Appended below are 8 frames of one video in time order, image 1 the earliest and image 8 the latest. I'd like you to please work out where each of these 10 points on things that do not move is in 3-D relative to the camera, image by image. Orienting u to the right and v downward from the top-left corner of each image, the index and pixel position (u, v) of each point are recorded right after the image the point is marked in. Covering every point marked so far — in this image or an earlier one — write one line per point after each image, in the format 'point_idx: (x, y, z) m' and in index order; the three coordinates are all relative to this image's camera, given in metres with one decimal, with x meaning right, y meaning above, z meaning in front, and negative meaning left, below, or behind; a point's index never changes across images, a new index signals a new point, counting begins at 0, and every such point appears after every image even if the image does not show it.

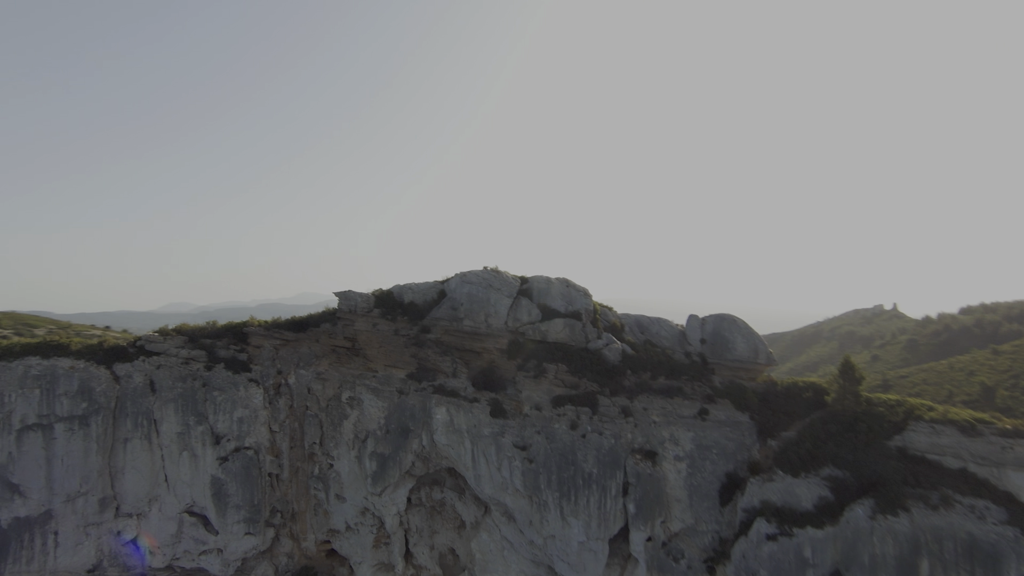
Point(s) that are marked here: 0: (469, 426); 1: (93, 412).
0: (-1.4, -4.6, +19.0) m
1: (-12.9, -3.8, +17.6) m
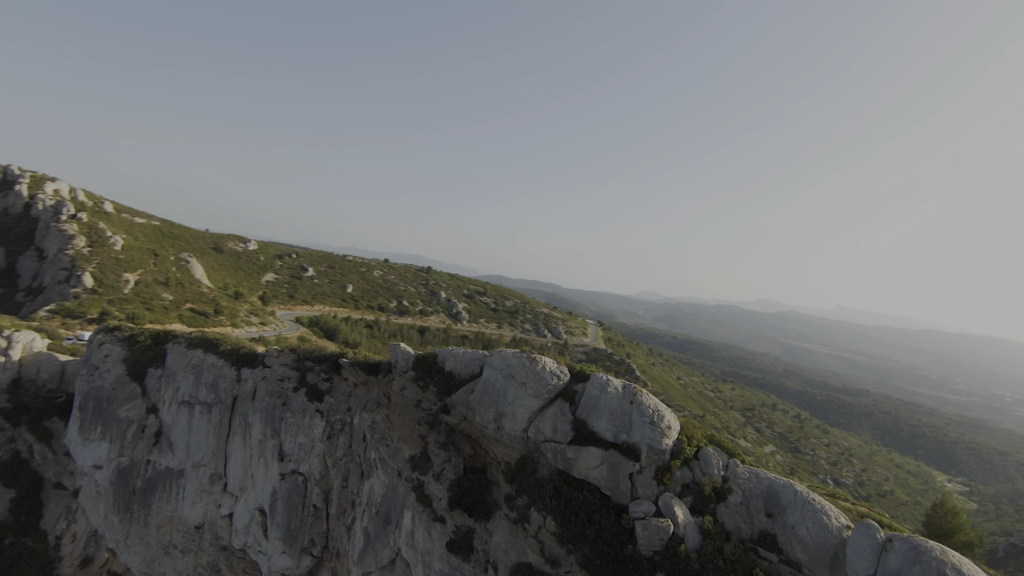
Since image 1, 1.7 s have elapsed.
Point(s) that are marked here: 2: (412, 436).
0: (-2.3, -6.8, +14.9) m
1: (-11.3, -4.4, +21.8) m
2: (-3.0, -4.5, +17.3) m
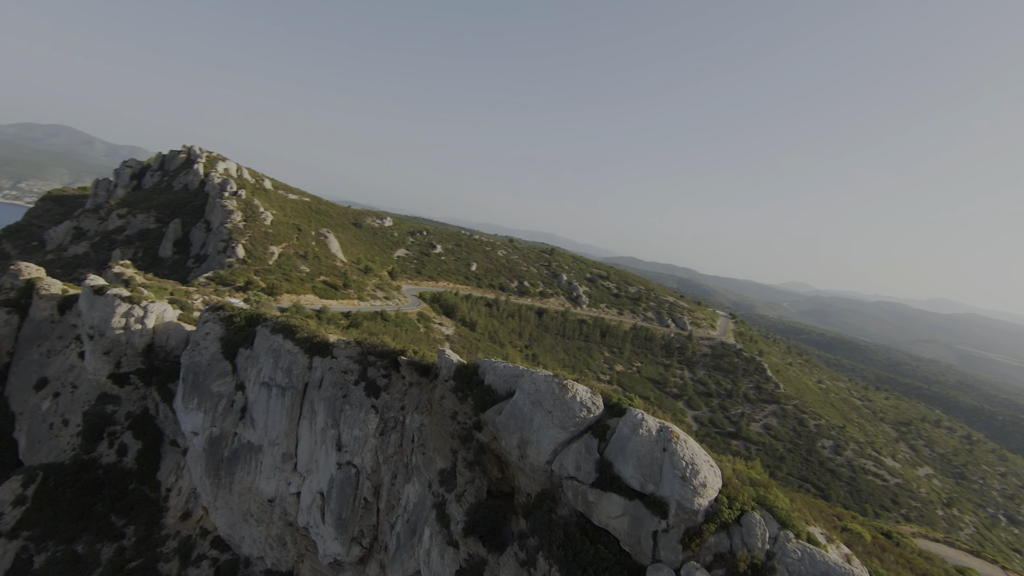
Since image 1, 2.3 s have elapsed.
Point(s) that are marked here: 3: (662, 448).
0: (-1.9, -7.1, +14.4) m
1: (-9.0, -4.0, +23.1) m
2: (-2.0, -4.7, +16.8) m
3: (+3.3, -3.5, +12.7) m
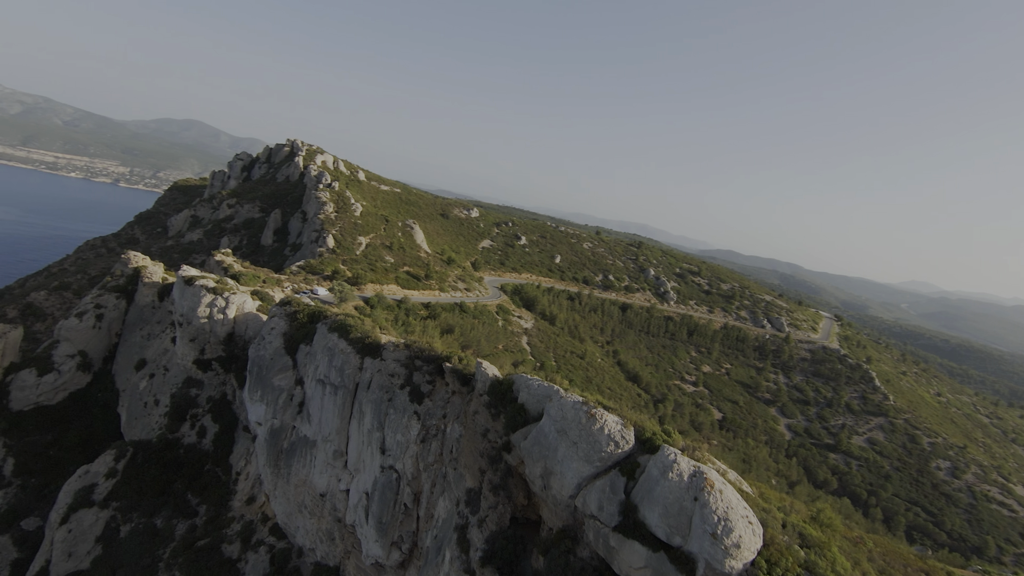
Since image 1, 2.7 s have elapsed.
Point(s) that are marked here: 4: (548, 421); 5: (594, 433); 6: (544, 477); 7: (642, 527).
0: (-1.5, -7.5, +13.9) m
1: (-7.0, -4.0, +23.4) m
2: (-1.1, -5.0, +16.1) m
3: (+3.6, -4.1, +11.3) m
4: (+0.9, -3.2, +14.0) m
5: (+1.9, -3.3, +13.0) m
6: (+0.8, -4.5, +13.7) m
7: (+2.7, -4.8, +11.6) m
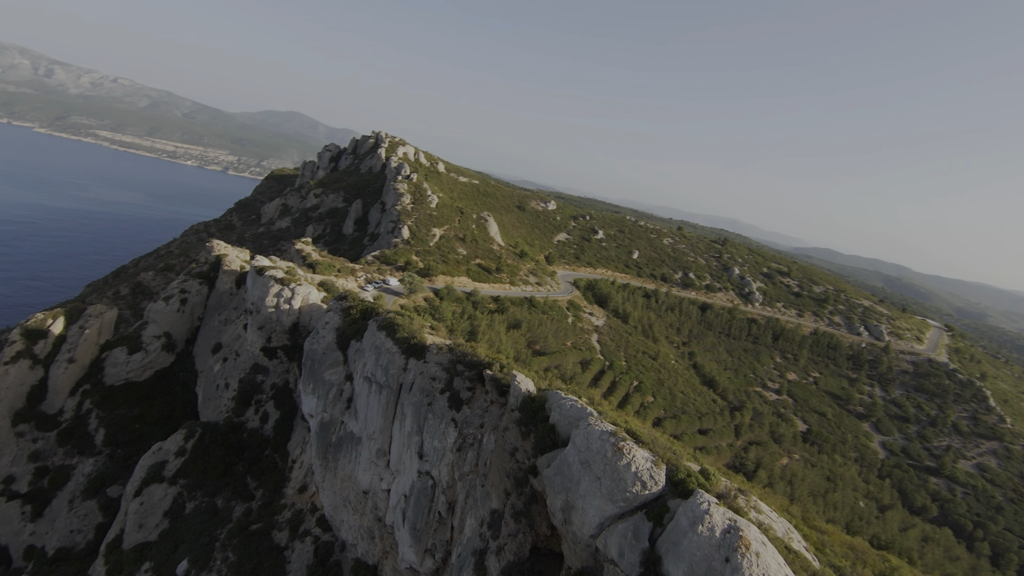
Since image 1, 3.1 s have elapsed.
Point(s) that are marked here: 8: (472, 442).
0: (-1.1, -7.8, +13.1) m
1: (-5.2, -4.0, +23.3) m
2: (-0.3, -5.3, +15.2) m
3: (+3.7, -4.6, +9.8) m
4: (+1.4, -3.6, +12.9) m
5: (+2.2, -3.7, +11.7) m
6: (+1.2, -4.9, +12.6) m
7: (+2.8, -5.3, +10.3) m
8: (-1.4, -5.3, +19.6) m
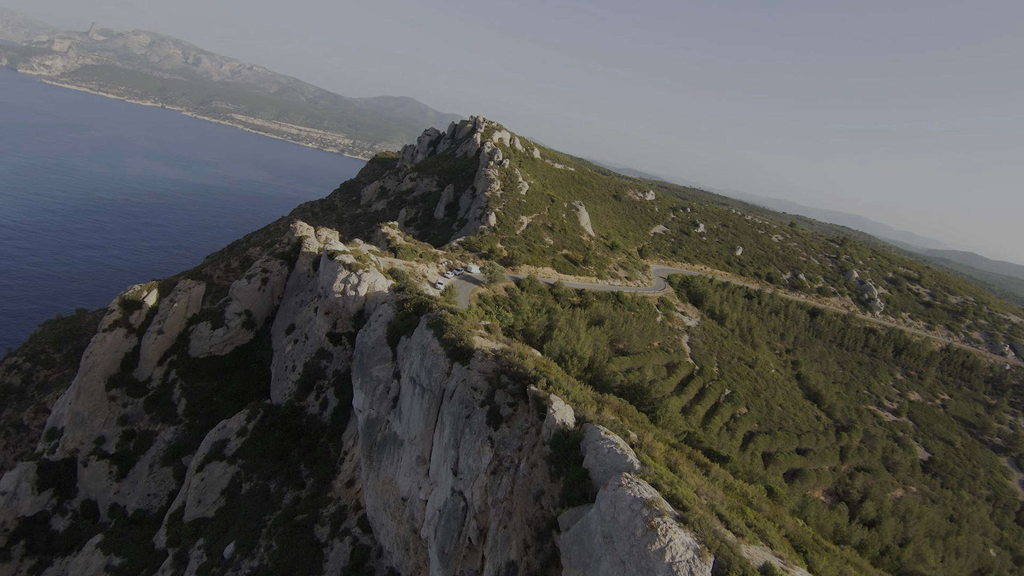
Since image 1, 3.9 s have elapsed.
0: (-1.1, -8.0, +11.0) m
1: (-3.2, -3.8, +21.6) m
2: (+0.2, -5.6, +12.9) m
3: (+3.2, -5.2, +6.9) m
4: (+1.6, -4.0, +10.2) m
5: (+2.2, -4.2, +8.9) m
6: (+1.2, -5.3, +10.0) m
7: (+2.4, -5.8, +7.5) m
8: (-0.1, -5.4, +17.4) m
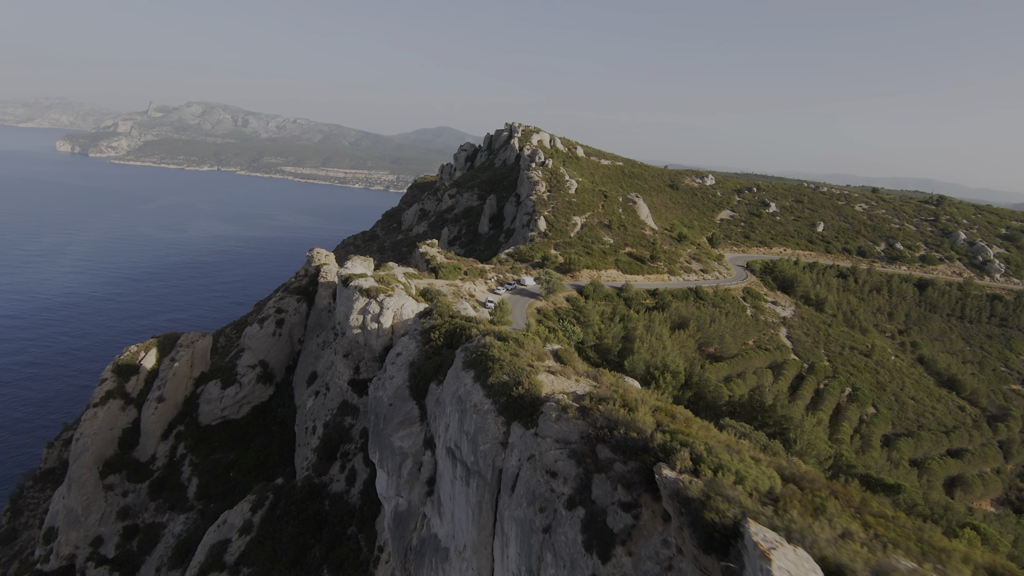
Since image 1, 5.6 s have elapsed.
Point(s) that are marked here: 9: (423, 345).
0: (+0.7, -7.9, +2.2) m
1: (-0.9, -4.2, +13.1) m
2: (+1.8, -5.3, +4.0) m
3: (+4.2, -4.4, -2.2) m
4: (+2.7, -3.6, +1.3) m
5: (+3.2, -3.6, 0.0) m
6: (+2.5, -4.8, +1.1) m
7: (+3.5, -5.2, -1.6) m
8: (+1.9, -5.3, +8.5) m
9: (-2.8, -1.7, +17.7) m
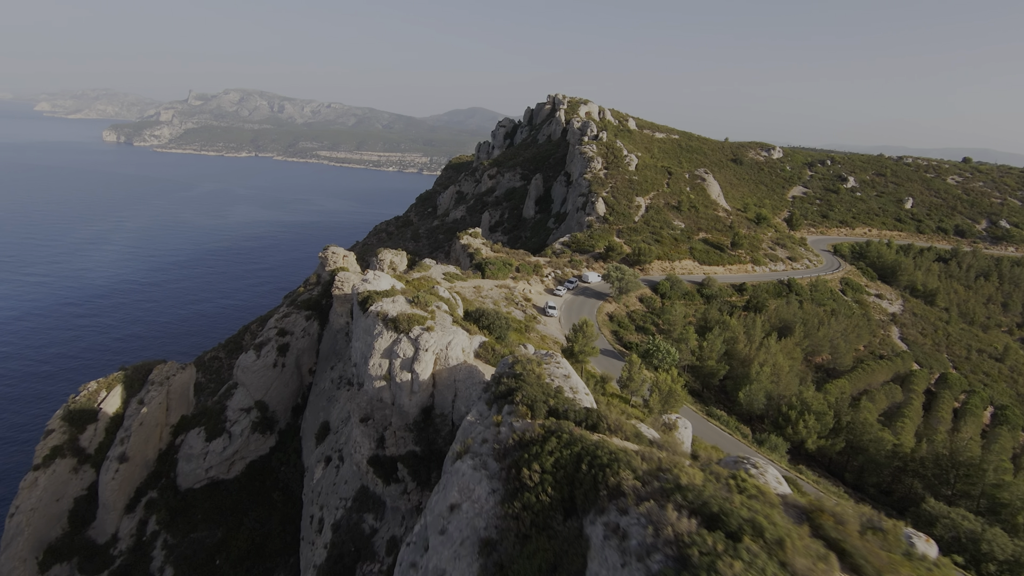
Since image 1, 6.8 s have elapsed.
0: (+2.5, -9.5, -7.2) m
1: (+1.5, -5.5, +3.7) m
2: (+3.7, -6.9, -5.5) m
3: (+5.6, -6.2, -11.9) m
4: (+4.4, -5.2, -8.3) m
5: (+4.8, -5.3, -9.7) m
6: (+4.2, -6.5, -8.5) m
7: (+5.0, -6.9, -11.2) m
8: (+4.1, -6.7, -1.0) m
9: (-0.2, -2.8, +8.3) m
